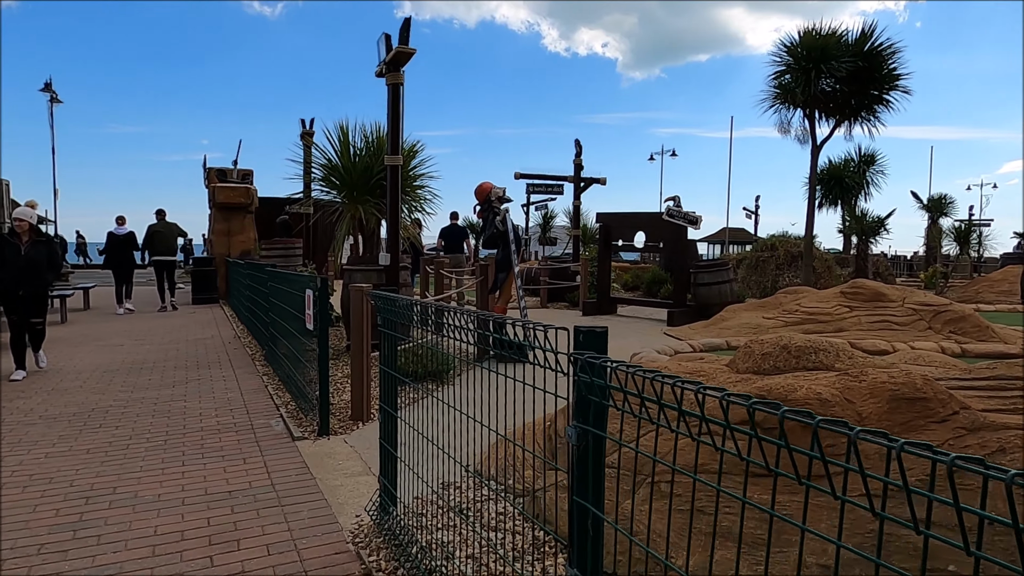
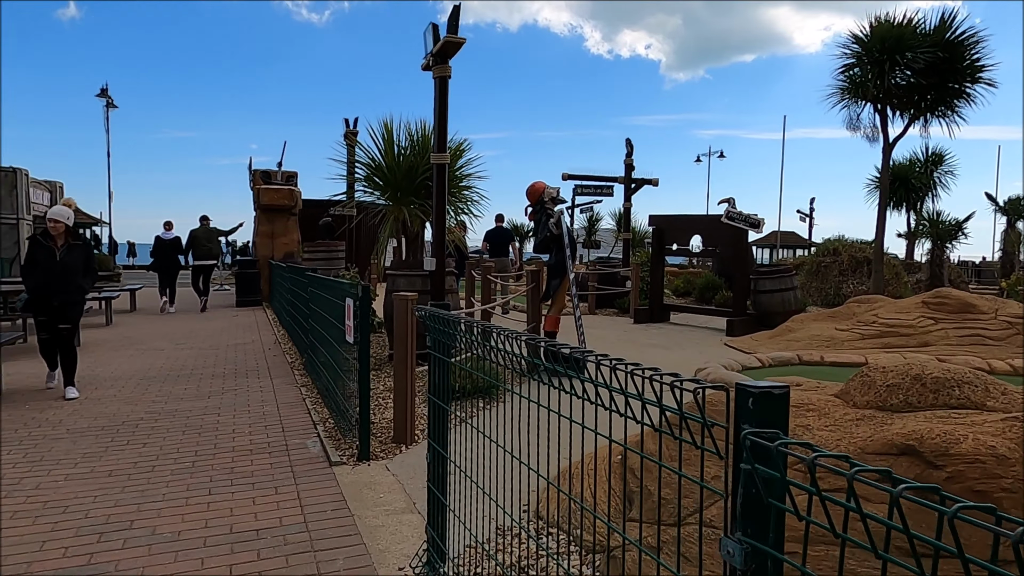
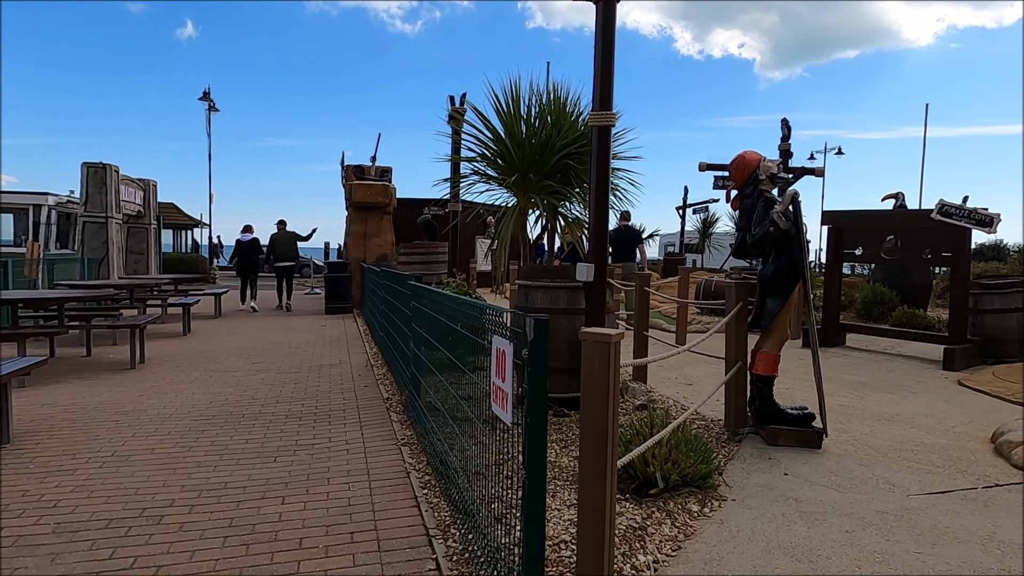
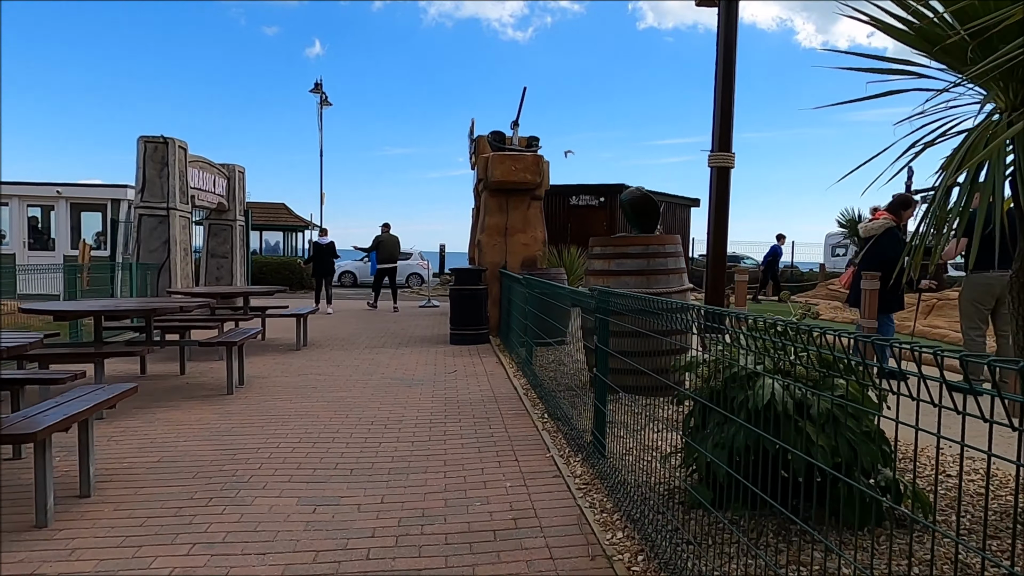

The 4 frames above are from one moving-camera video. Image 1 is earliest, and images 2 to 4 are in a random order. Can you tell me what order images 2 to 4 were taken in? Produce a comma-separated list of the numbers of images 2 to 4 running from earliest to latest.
2, 3, 4
